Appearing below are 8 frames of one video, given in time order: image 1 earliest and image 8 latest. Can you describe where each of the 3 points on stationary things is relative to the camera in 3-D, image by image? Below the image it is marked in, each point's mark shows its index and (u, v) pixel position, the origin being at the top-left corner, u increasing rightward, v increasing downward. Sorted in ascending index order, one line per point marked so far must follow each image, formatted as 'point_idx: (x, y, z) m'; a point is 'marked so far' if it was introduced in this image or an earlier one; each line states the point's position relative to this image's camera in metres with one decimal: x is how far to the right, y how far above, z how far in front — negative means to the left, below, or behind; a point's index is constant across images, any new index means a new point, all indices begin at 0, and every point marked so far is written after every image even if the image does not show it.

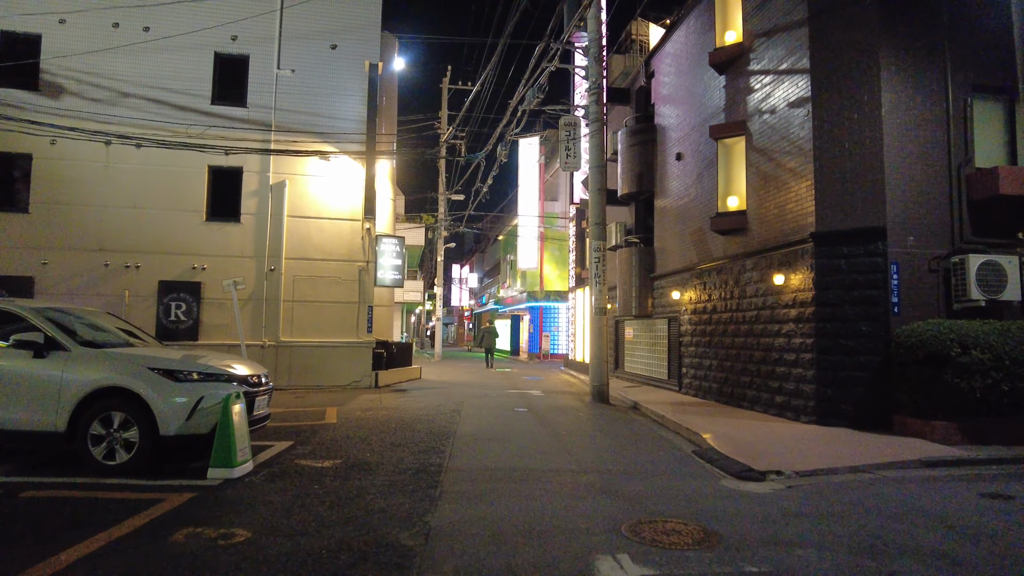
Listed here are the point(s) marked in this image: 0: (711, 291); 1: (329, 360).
0: (+4.0, -0.1, +13.2) m
1: (-4.9, -1.9, +17.3) m
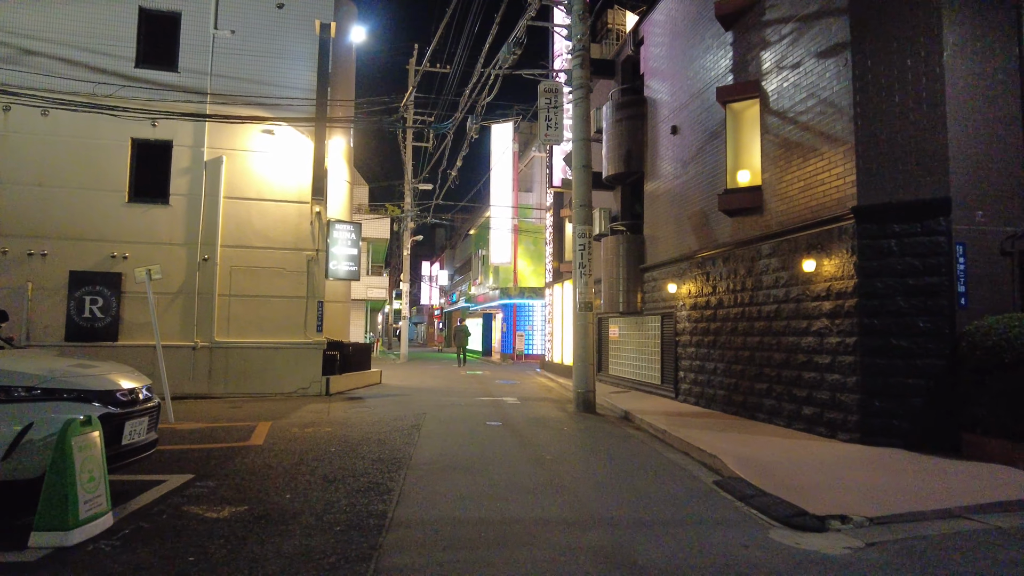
0: (+3.5, +0.1, +11.4) m
1: (-5.5, -1.8, +15.1) m
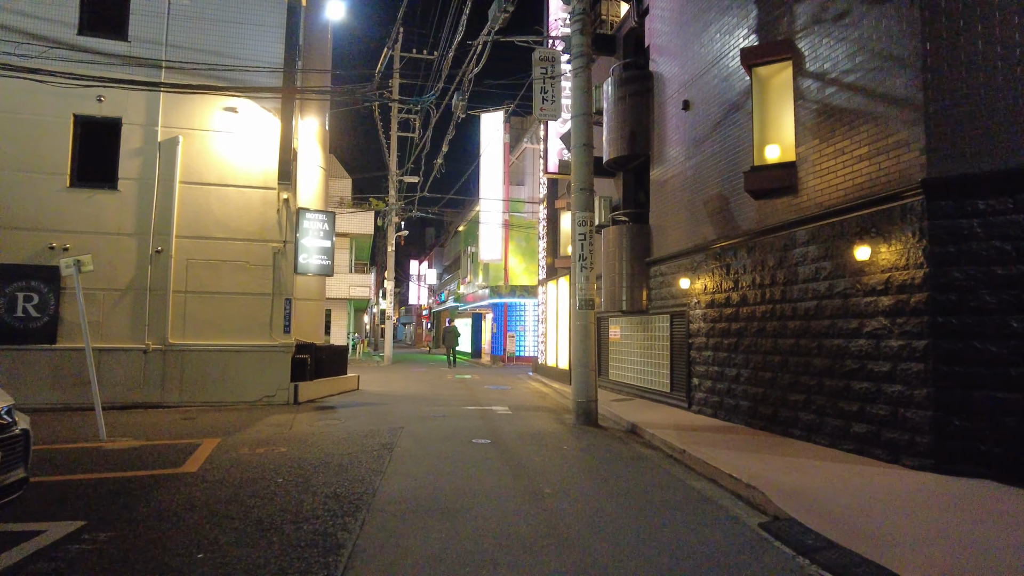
0: (+3.4, +0.2, +9.9) m
1: (-5.7, -1.7, +13.4) m
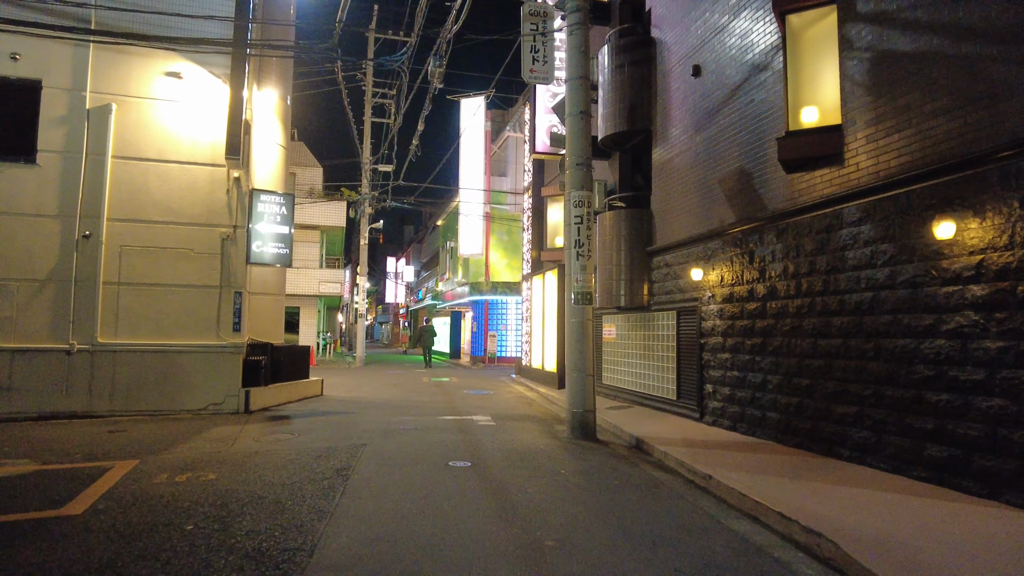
0: (+3.2, +0.3, +8.4) m
1: (-6.0, -1.5, +11.7) m
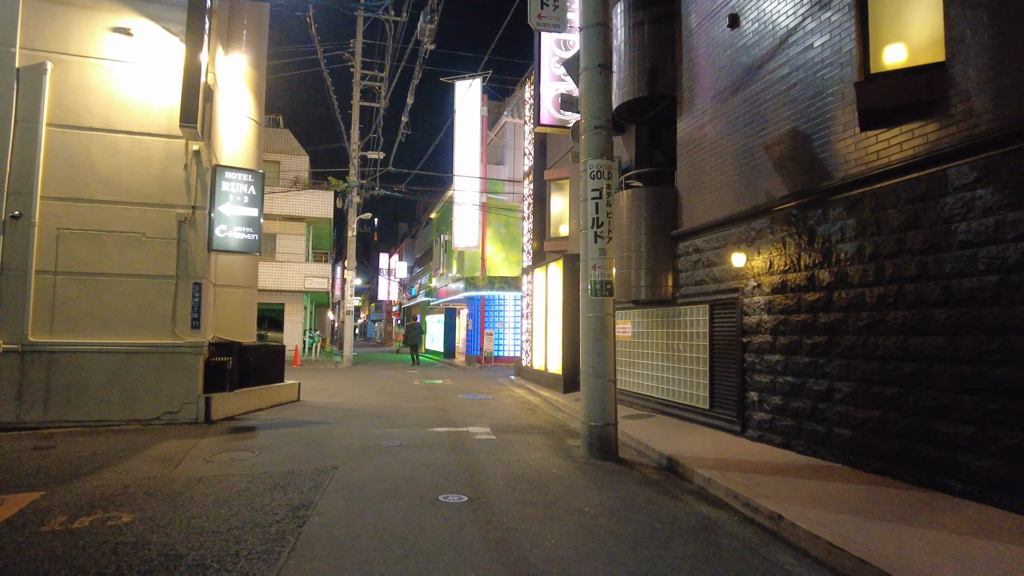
0: (+3.3, +0.4, +6.8) m
1: (-6.0, -1.4, +10.0) m
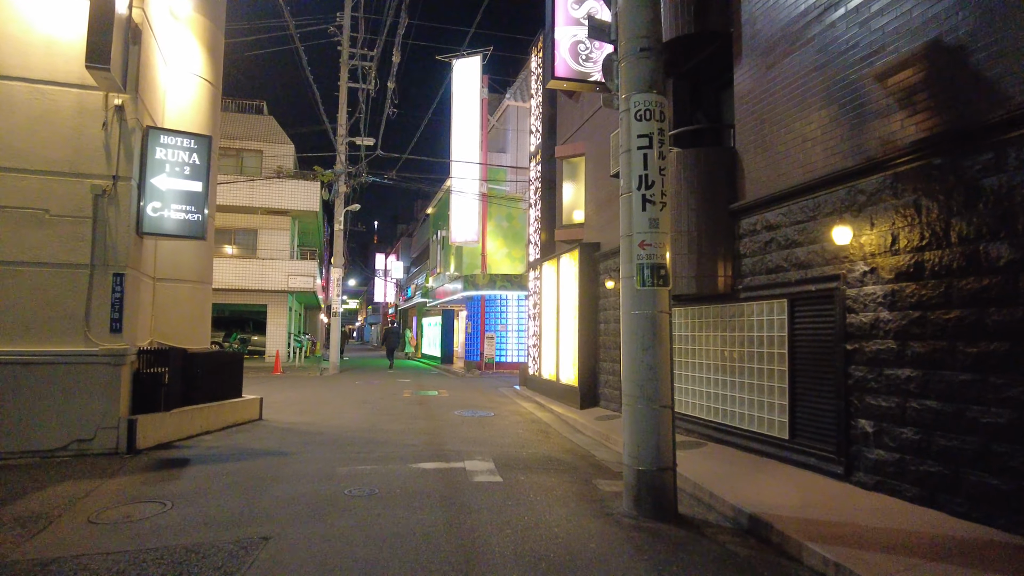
0: (+3.4, +0.6, +4.5) m
1: (-5.9, -1.3, +7.7) m
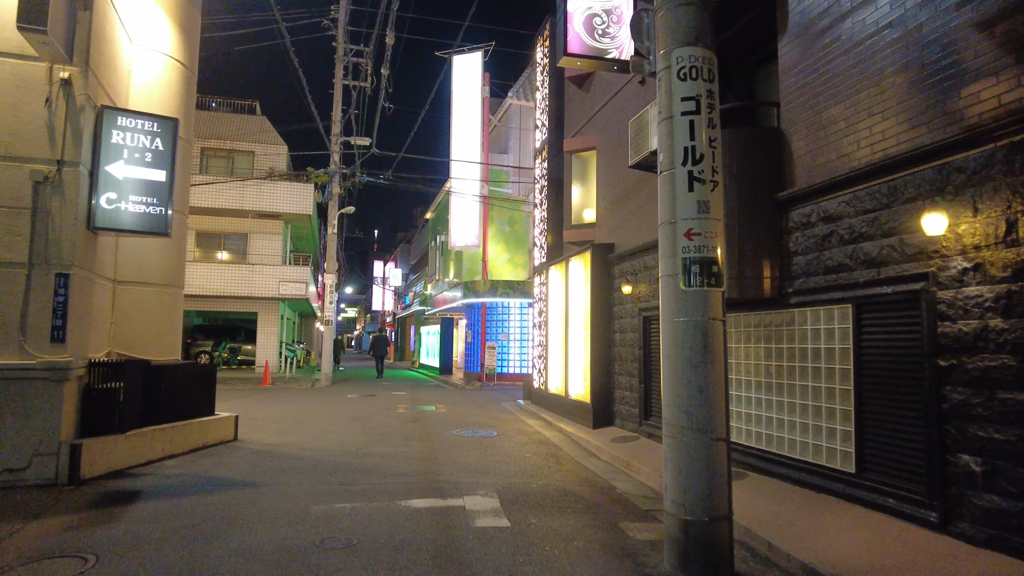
0: (+3.5, +0.6, +3.4) m
1: (-5.8, -1.3, +6.5) m
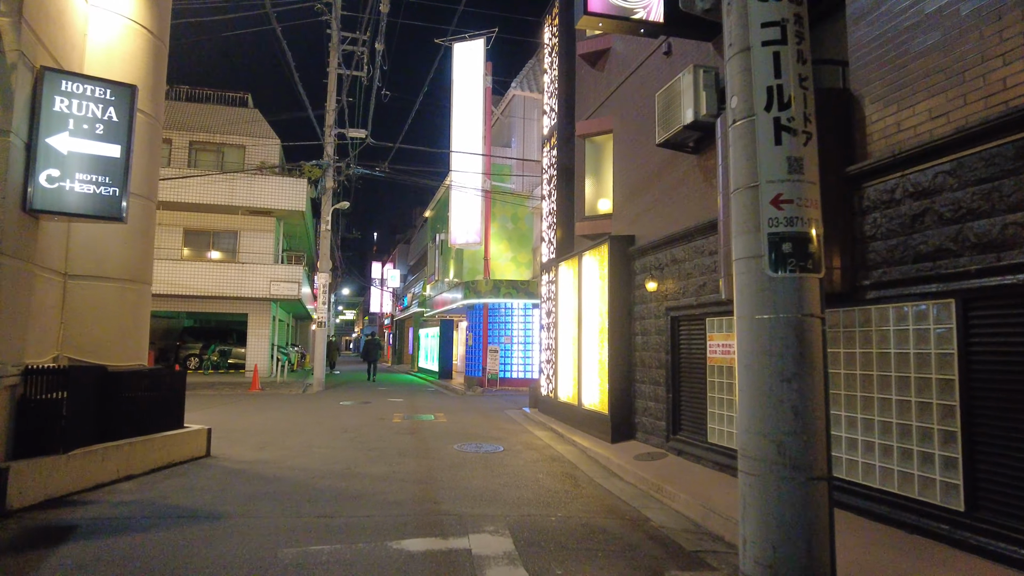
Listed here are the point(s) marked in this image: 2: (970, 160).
0: (+3.6, +0.7, +2.2) m
1: (-5.6, -1.2, +5.3) m
2: (+3.1, +0.9, +4.5) m
